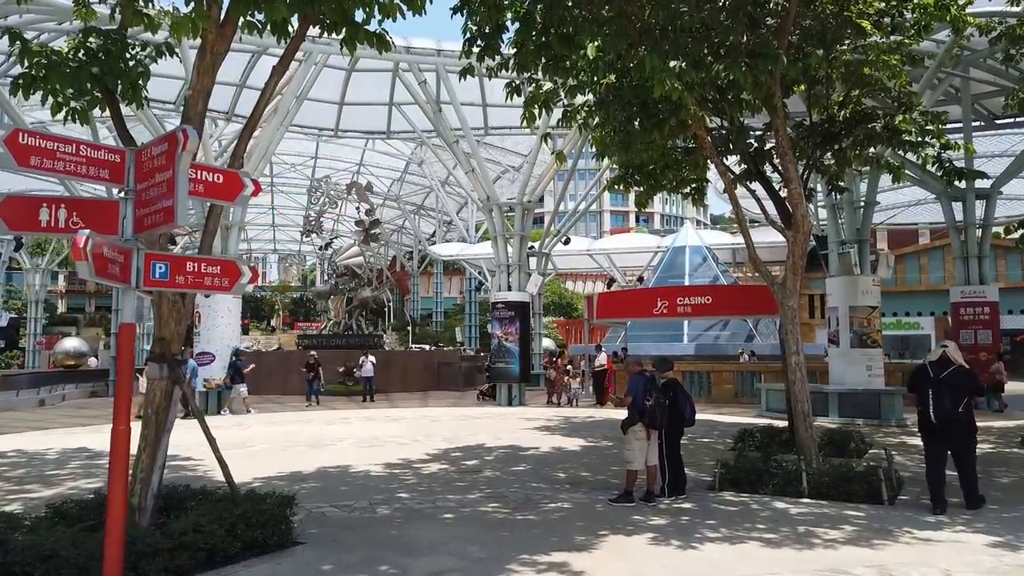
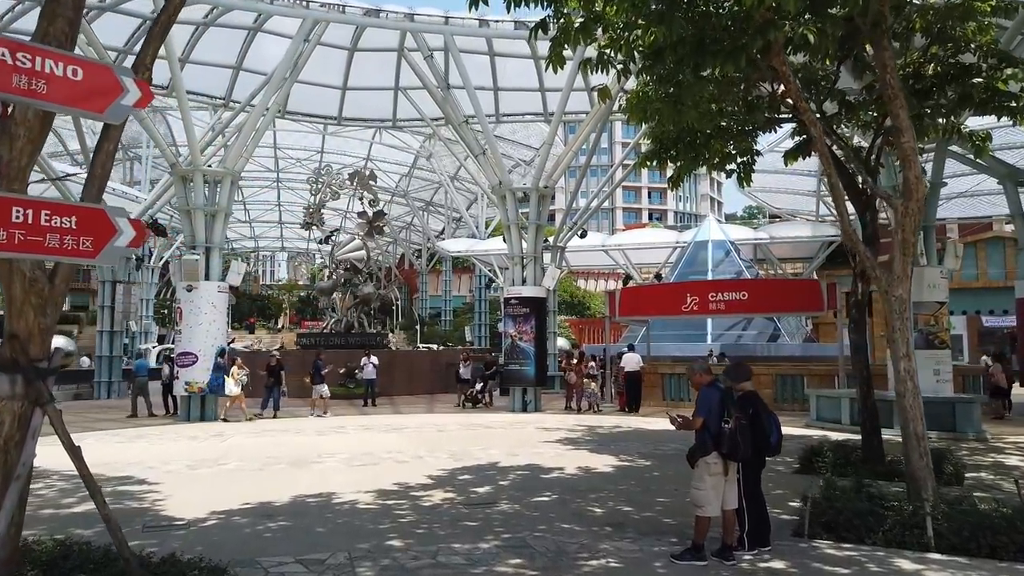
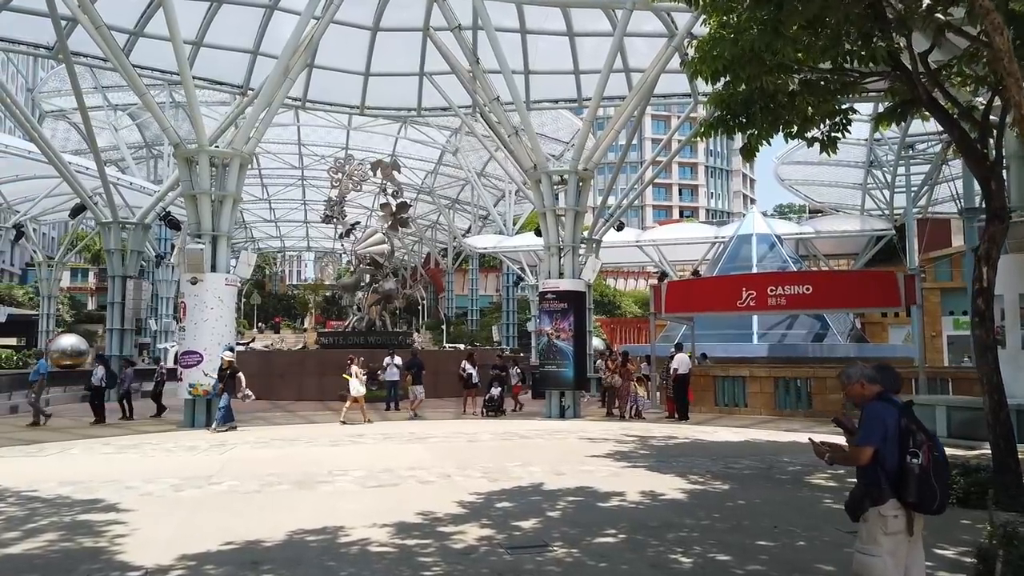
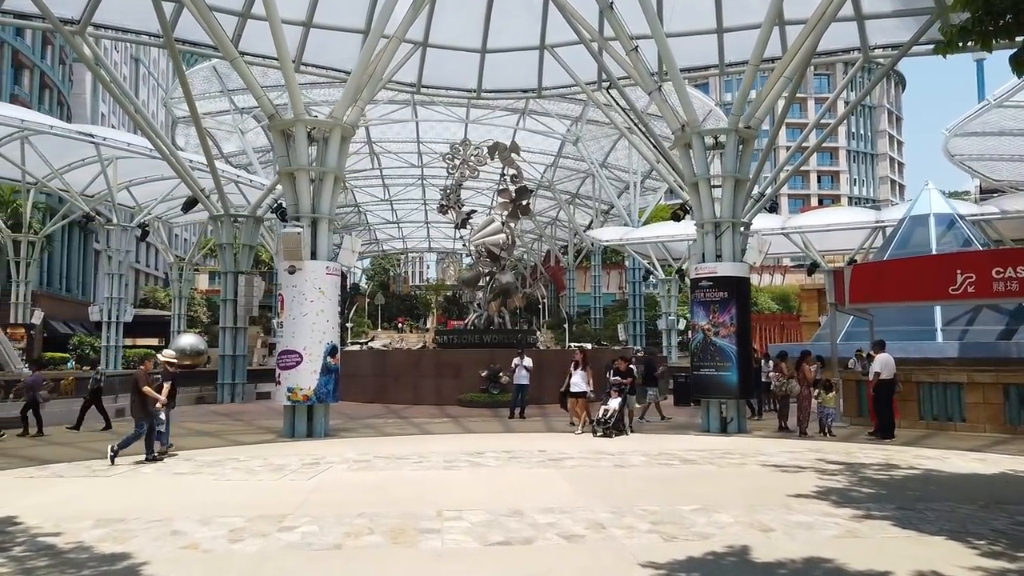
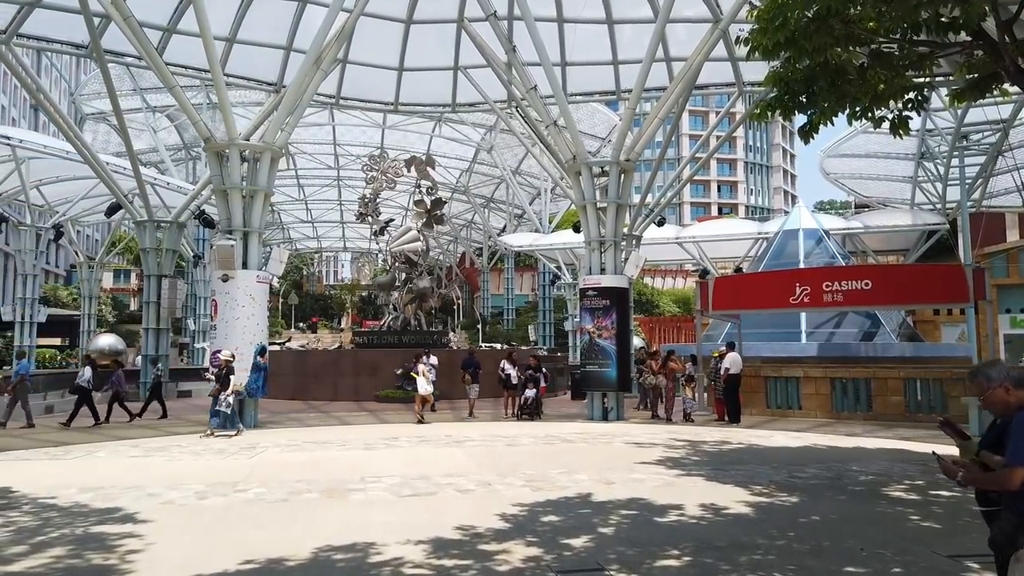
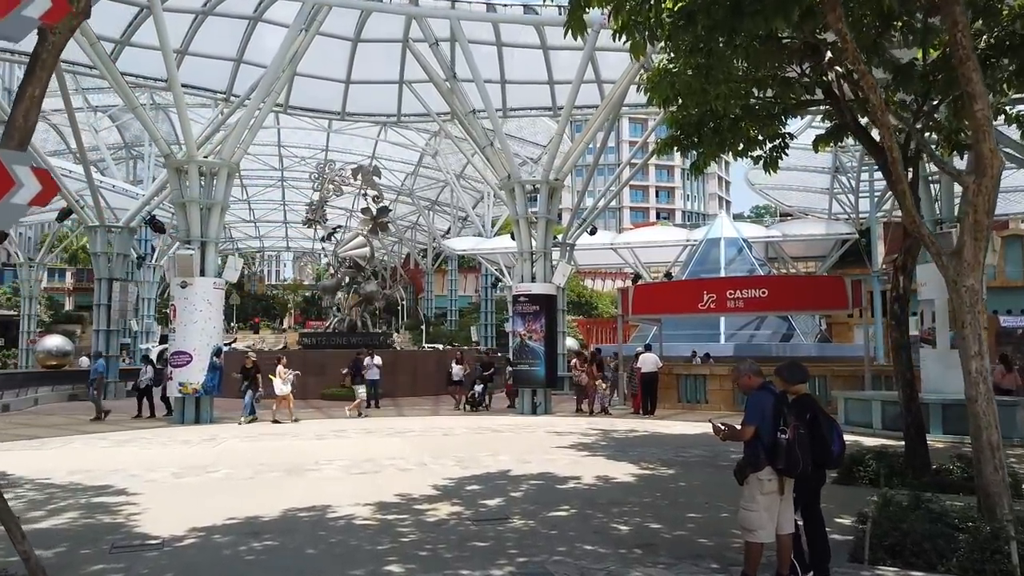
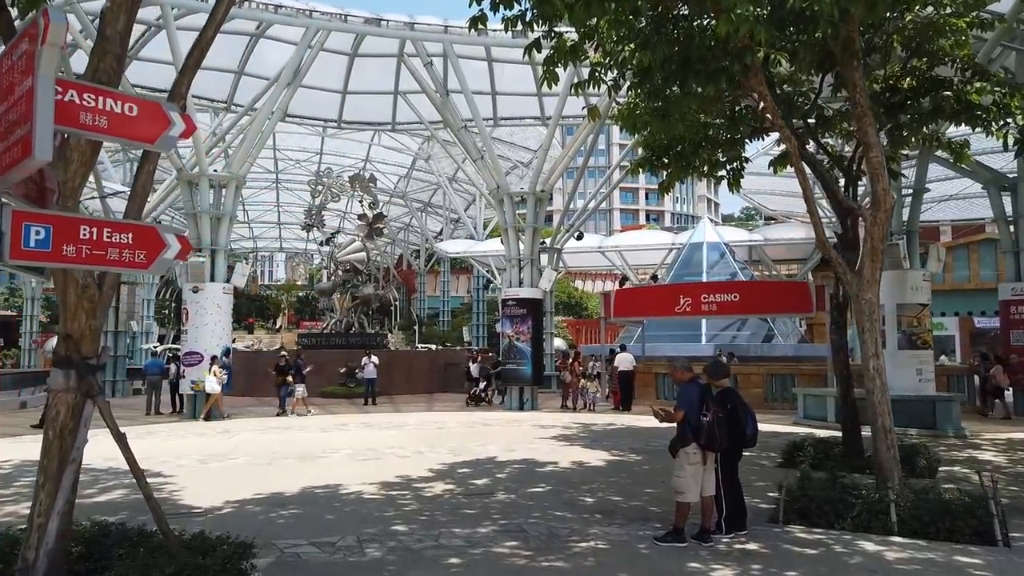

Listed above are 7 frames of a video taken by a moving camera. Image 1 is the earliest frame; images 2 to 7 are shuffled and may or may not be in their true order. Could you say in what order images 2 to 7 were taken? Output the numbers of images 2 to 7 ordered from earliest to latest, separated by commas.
7, 2, 6, 3, 5, 4
